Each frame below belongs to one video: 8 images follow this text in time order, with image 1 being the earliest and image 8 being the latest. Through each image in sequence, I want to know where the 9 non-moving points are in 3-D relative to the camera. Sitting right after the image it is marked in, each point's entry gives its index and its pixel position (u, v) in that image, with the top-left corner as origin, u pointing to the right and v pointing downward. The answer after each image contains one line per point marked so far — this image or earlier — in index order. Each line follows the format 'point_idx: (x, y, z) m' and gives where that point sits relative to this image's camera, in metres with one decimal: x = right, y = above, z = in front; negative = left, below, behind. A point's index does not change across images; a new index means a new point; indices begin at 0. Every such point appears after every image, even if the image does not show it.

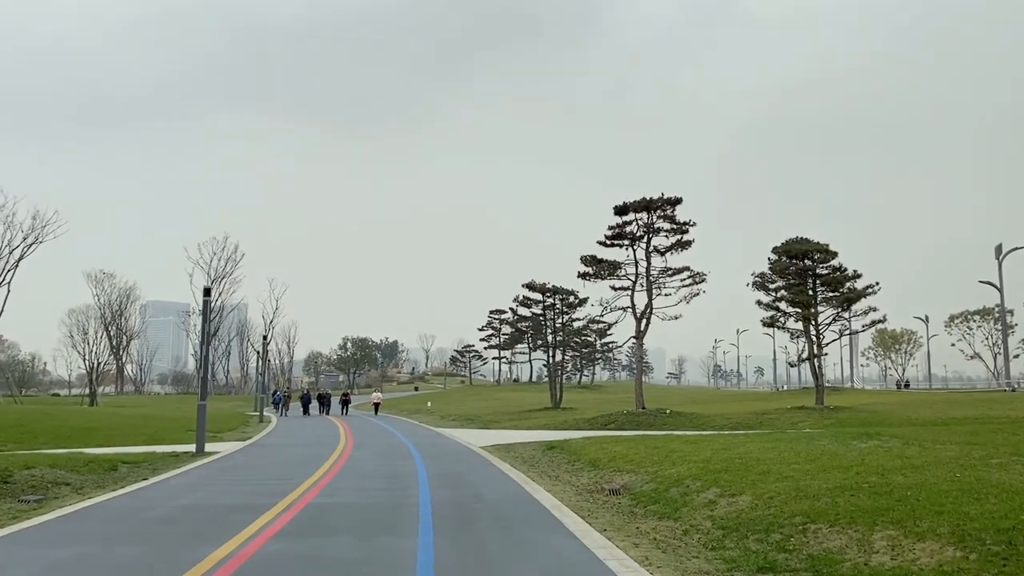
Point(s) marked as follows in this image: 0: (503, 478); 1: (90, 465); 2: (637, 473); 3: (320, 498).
0: (-0.2, -3.9, +16.6) m
1: (-9.2, -3.9, +17.8) m
2: (+2.5, -3.6, +16.1) m
3: (-3.1, -3.4, +13.2) m
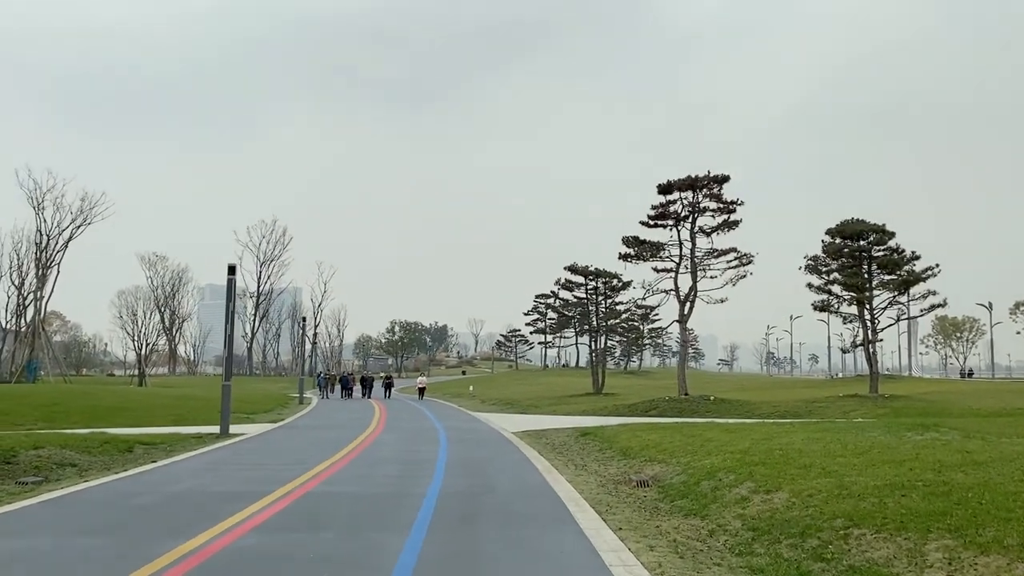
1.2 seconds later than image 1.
0: (+0.3, -3.4, +15.6) m
1: (-8.7, -3.4, +17.3) m
2: (+2.9, -3.2, +15.0) m
3: (-2.9, -3.0, +12.4) m
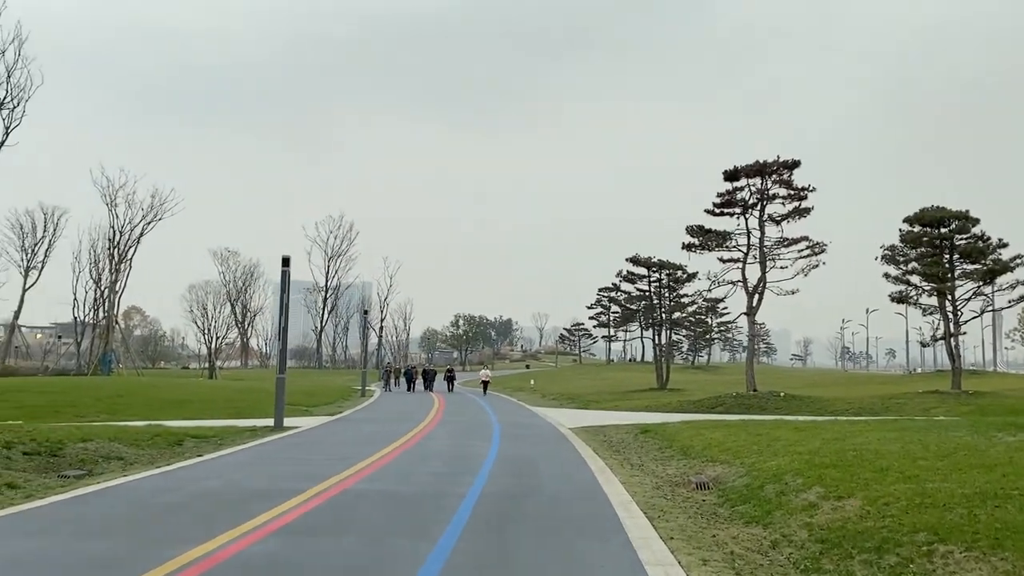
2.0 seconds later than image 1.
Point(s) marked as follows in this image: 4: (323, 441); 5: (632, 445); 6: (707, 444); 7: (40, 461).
0: (+1.2, -3.3, +14.8) m
1: (-7.6, -3.2, +17.3) m
2: (+3.8, -3.0, +14.0) m
3: (-2.2, -2.9, +11.8) m
4: (-4.5, -3.6, +19.3) m
5: (+2.8, -3.7, +19.2) m
6: (+4.0, -3.2, +16.8) m
7: (-7.7, -2.8, +13.3) m
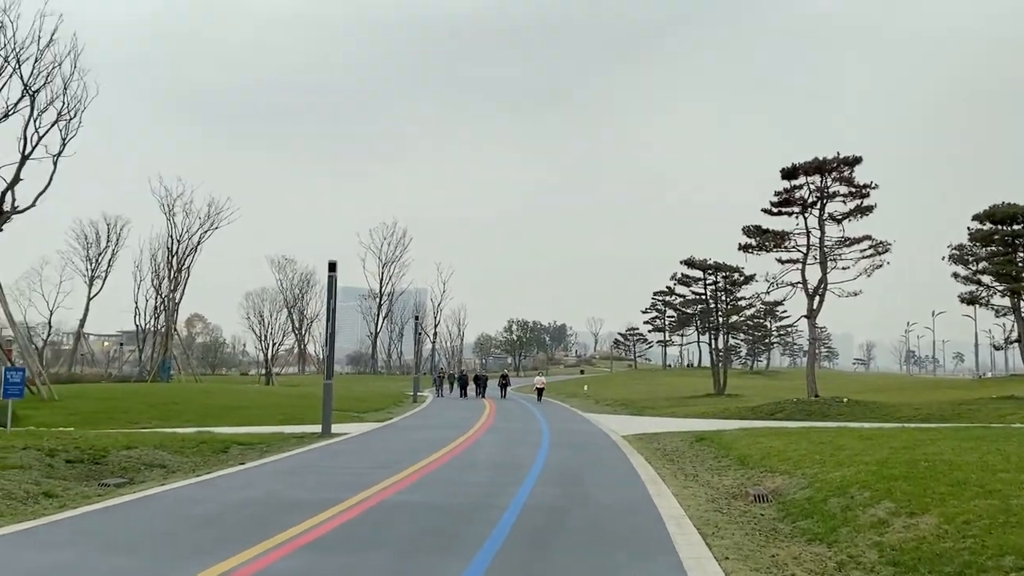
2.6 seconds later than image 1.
0: (+2.0, -3.3, +14.2) m
1: (-6.6, -3.4, +17.2) m
2: (+4.5, -3.0, +13.1) m
3: (-1.6, -2.9, +11.4) m
4: (-3.3, -3.7, +19.0) m
5: (+3.9, -3.8, +18.4) m
6: (+5.0, -3.2, +16.0) m
7: (-7.0, -2.9, +13.2) m
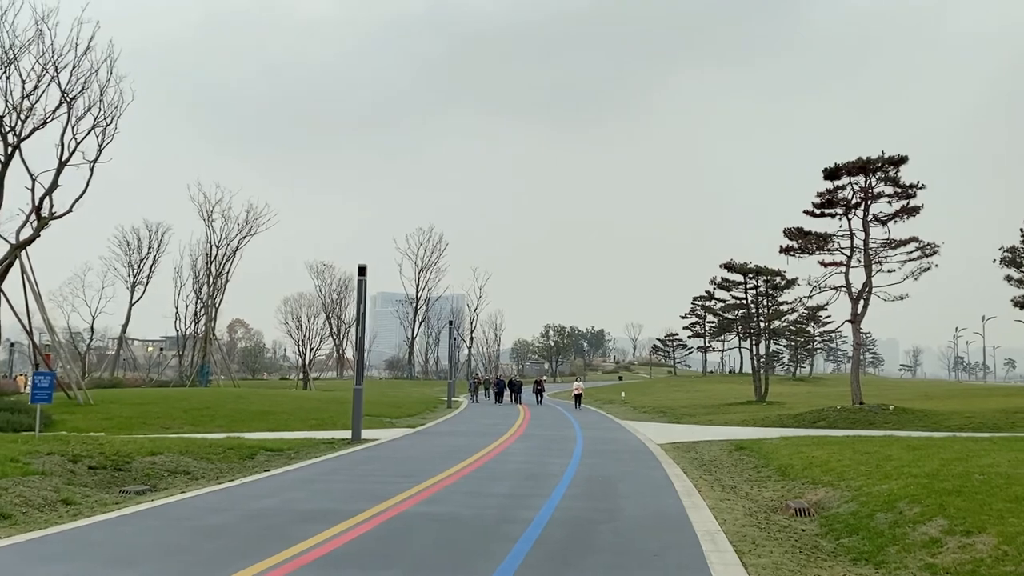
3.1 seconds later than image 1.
0: (+2.5, -3.3, +13.6) m
1: (-6.0, -3.4, +17.0) m
2: (+5.0, -3.0, +12.4) m
3: (-1.2, -2.9, +11.0) m
4: (-2.6, -3.8, +18.7) m
5: (+4.6, -3.8, +17.8) m
6: (+5.6, -3.3, +15.2) m
7: (-6.5, -3.0, +13.1) m
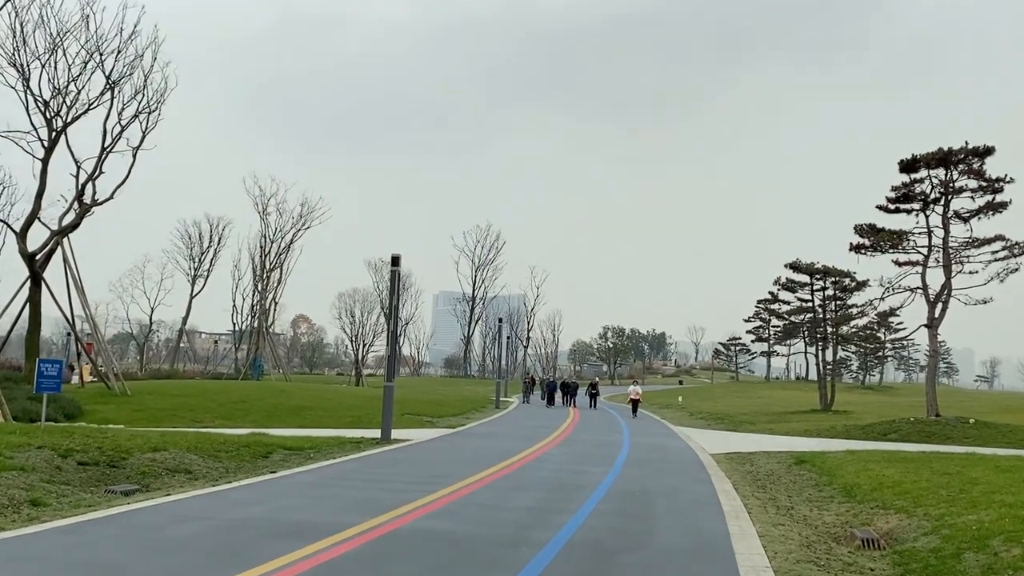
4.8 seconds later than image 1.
0: (+2.8, -3.2, +11.9) m
1: (-5.4, -3.2, +15.9) m
2: (+5.2, -3.0, +10.6) m
3: (-1.1, -2.7, +9.6) m
4: (-1.9, -3.6, +17.4) m
5: (+5.3, -3.7, +15.9) m
6: (+6.0, -3.2, +13.3) m
7: (-6.2, -2.7, +12.1) m
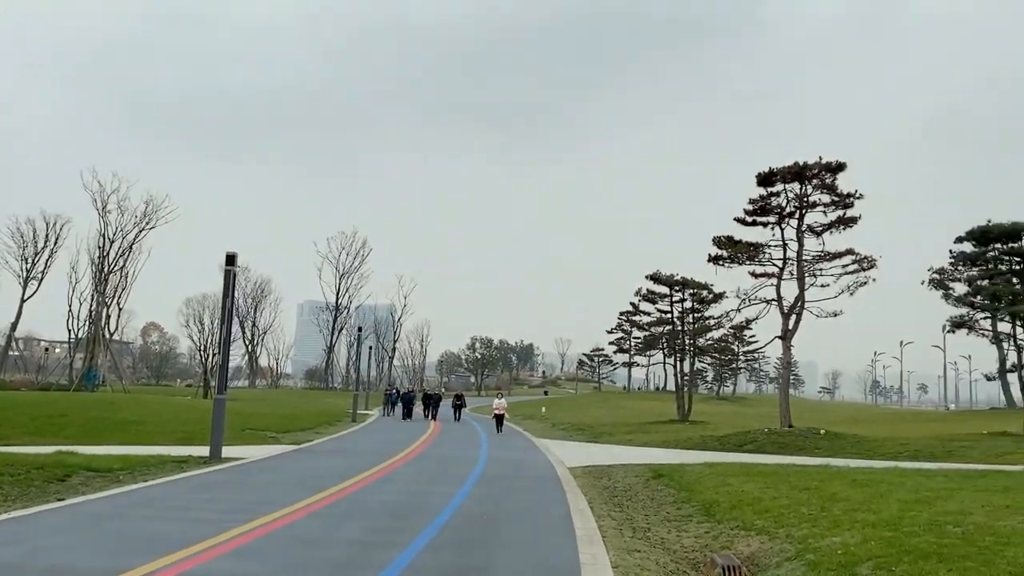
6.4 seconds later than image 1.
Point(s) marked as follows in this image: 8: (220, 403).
0: (+0.6, -3.2, +10.8) m
1: (-8.1, -3.1, +13.5) m
2: (+3.2, -3.0, +9.8) m
3: (-2.9, -2.7, +7.9) m
4: (-4.9, -3.6, +15.4) m
5: (+2.4, -3.9, +15.1) m
6: (+3.5, -3.3, +12.7) m
7: (-8.3, -2.6, +9.5) m
8: (-6.8, -2.7, +19.1) m
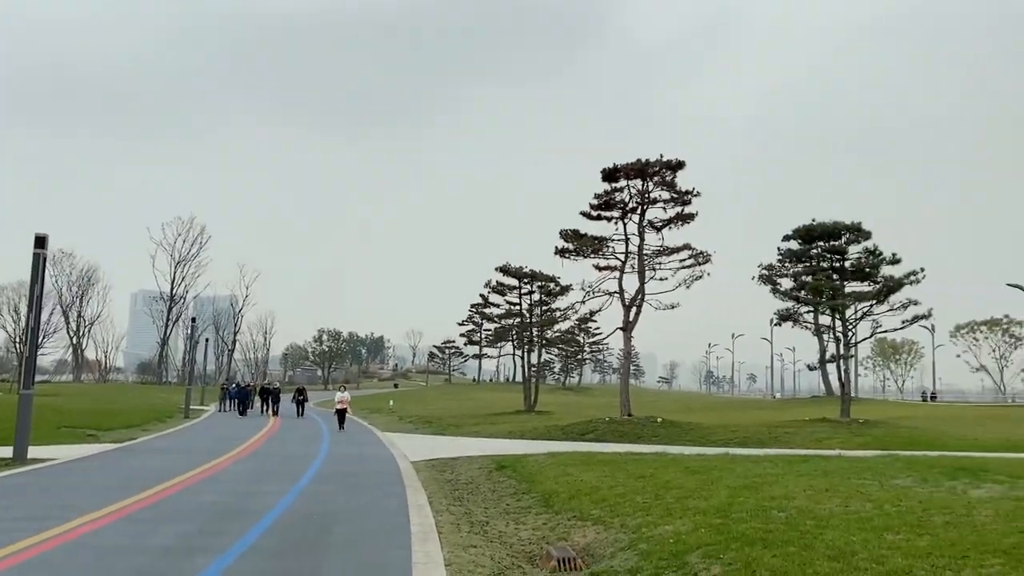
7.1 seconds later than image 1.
0: (-1.5, -3.1, +10.3) m
1: (-10.6, -2.8, +11.4) m
2: (+1.2, -2.9, +9.8) m
3: (-4.4, -2.5, +6.9) m
4: (-7.8, -3.3, +13.9) m
5: (-0.6, -3.7, +14.9) m
6: (+1.0, -3.2, +12.7) m
7: (-10.1, -2.3, +7.5) m
8: (-10.3, -2.3, +17.2) m
